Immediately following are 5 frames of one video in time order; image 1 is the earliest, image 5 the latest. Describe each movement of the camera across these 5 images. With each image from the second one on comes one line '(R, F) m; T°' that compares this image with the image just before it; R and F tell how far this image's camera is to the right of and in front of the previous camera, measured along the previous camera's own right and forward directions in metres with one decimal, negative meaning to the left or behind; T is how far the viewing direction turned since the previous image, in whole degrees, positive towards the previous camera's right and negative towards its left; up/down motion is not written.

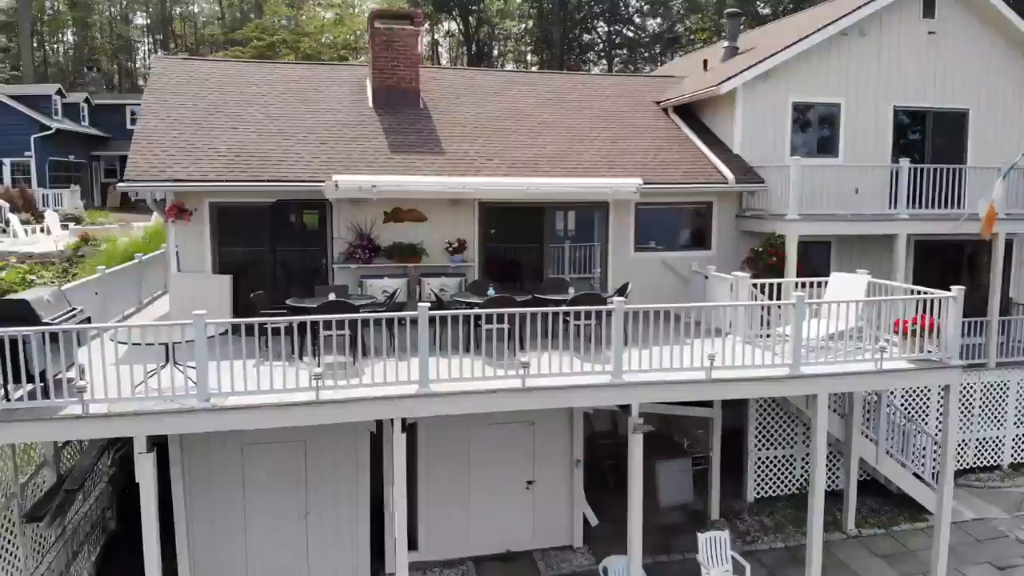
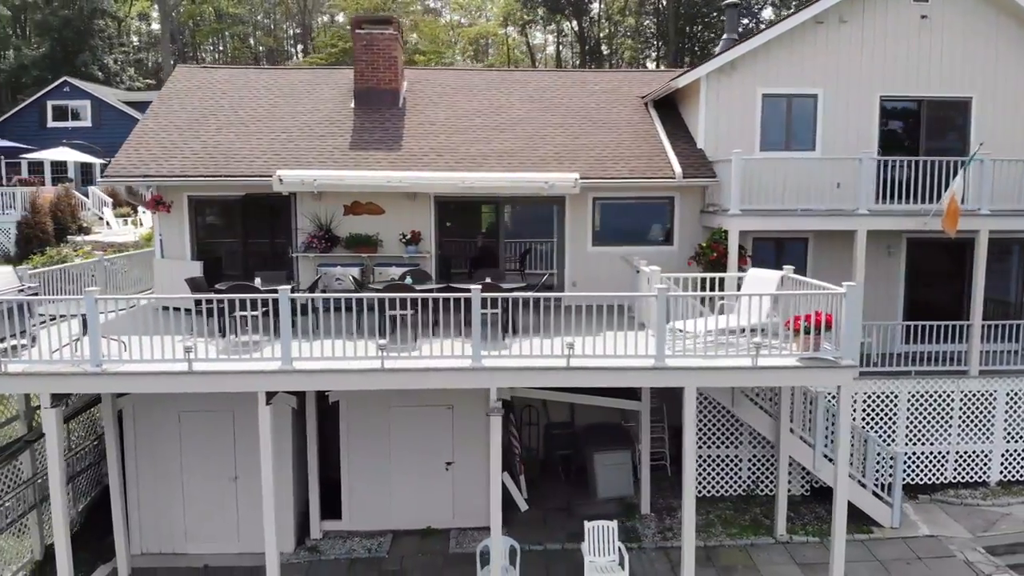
(+3.3, -0.1) m; -11°
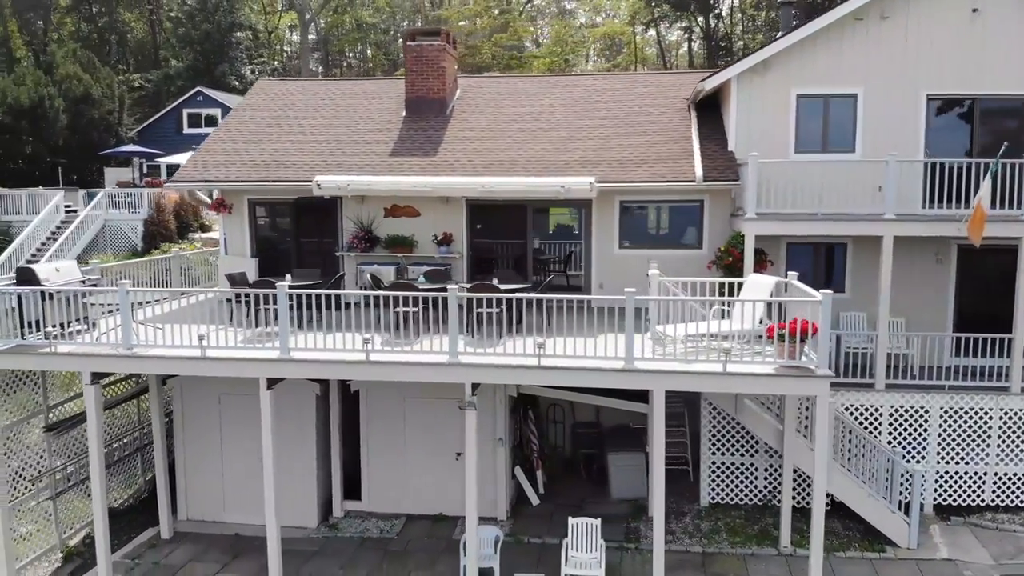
(+2.0, -0.2) m; -10°
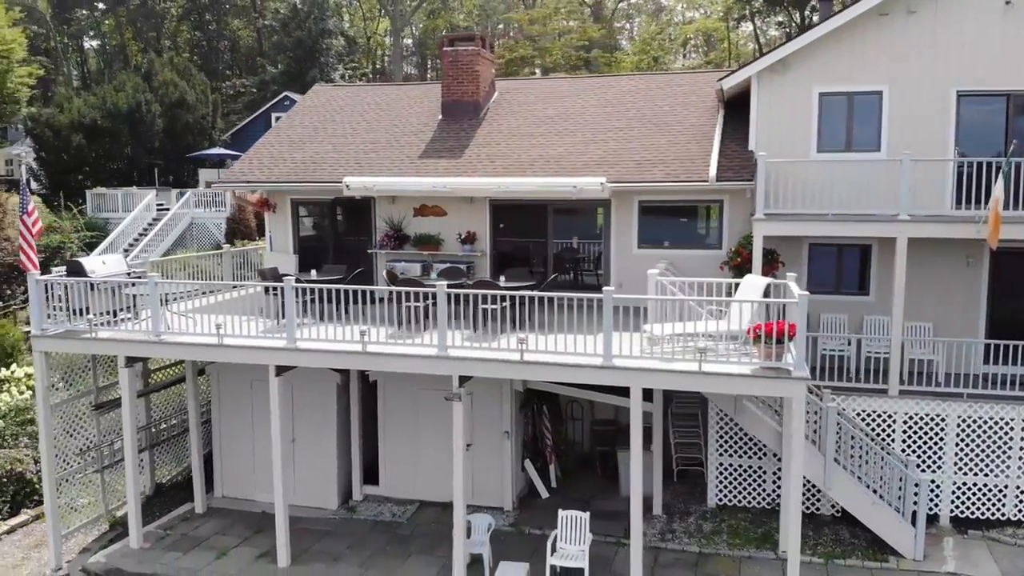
(+1.5, -0.2) m; -7°
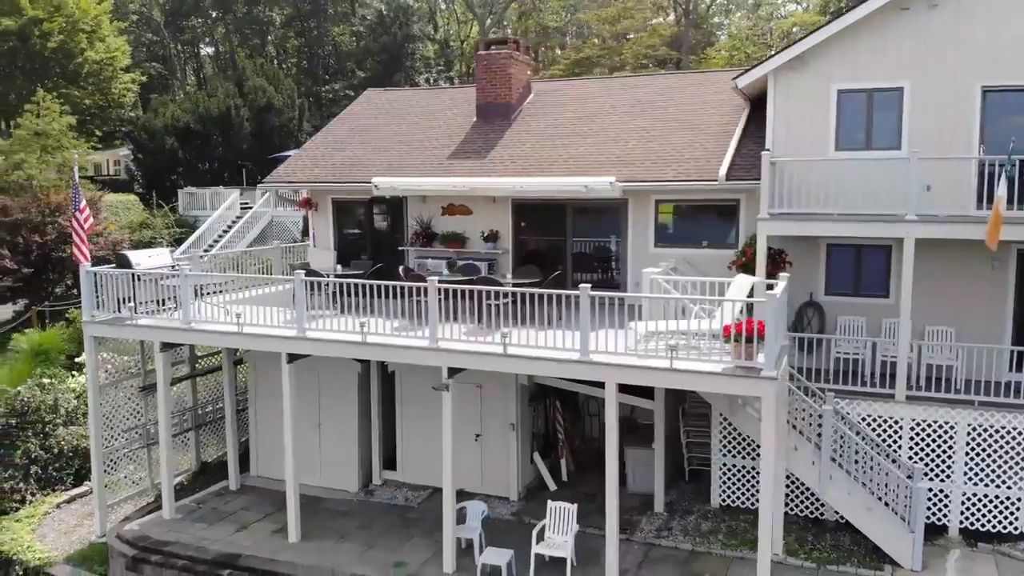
(+1.5, -0.3) m; -7°
